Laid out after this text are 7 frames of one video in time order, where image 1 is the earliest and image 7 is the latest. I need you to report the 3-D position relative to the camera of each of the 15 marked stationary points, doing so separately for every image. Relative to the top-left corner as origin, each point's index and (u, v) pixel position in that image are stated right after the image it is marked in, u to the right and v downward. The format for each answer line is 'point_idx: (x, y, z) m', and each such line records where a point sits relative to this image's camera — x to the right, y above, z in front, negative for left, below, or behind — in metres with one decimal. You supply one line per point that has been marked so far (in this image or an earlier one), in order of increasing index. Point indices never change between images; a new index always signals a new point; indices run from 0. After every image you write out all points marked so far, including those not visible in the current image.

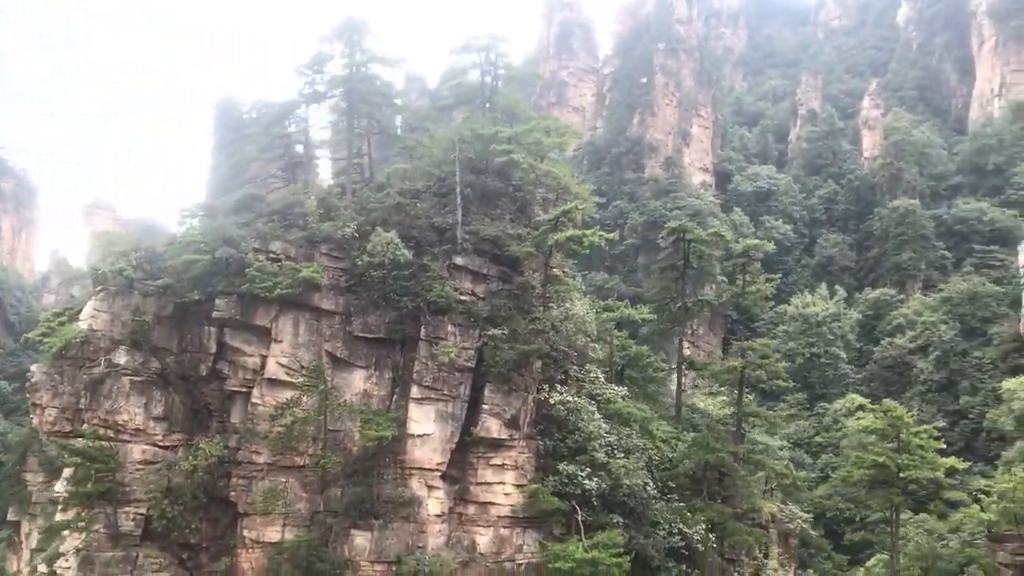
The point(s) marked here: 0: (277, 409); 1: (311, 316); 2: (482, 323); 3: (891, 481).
0: (-3.3, -1.7, +14.0) m
1: (-2.9, -0.4, +14.2) m
2: (-0.4, -0.5, +14.9) m
3: (+6.5, -3.3, +16.9) m
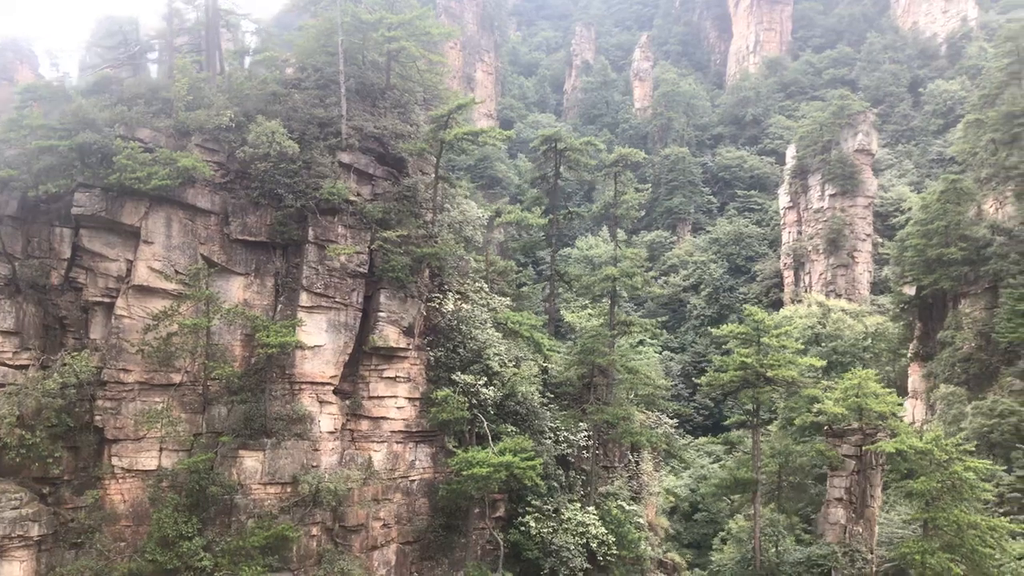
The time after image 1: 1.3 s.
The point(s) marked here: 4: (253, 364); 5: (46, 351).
0: (-4.5, -0.4, +12.3) m
1: (-4.2, +1.0, +12.6) m
2: (-1.9, +0.9, +13.9) m
3: (+4.3, -1.7, +17.5) m
4: (-3.5, -1.1, +13.1) m
5: (-6.0, -0.7, +11.5) m
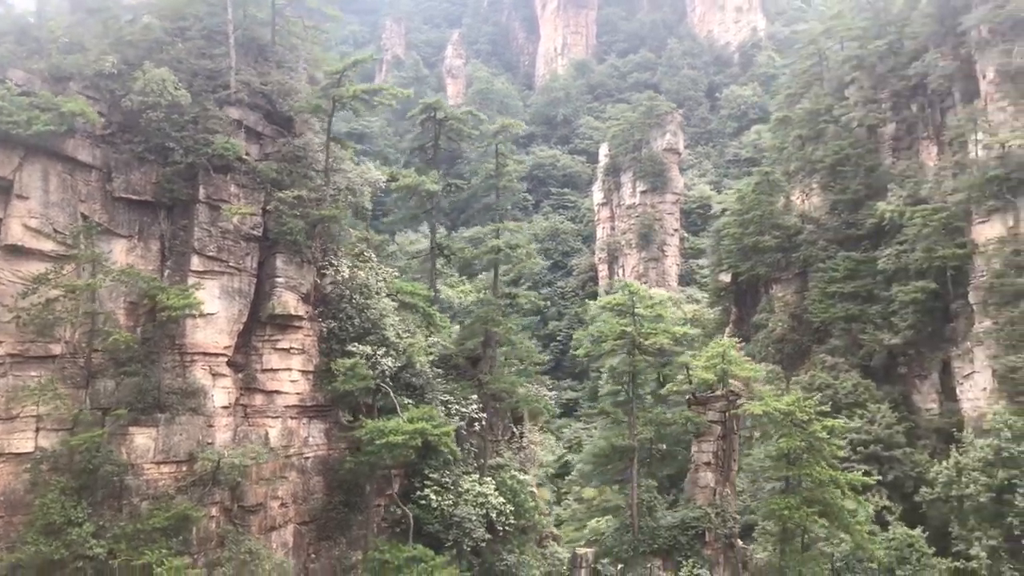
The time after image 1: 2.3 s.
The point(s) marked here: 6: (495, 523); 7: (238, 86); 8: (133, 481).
0: (-5.4, 0.0, +11.0) m
1: (-5.2, +1.4, +11.3) m
2: (-3.2, +1.4, +13.1) m
3: (+2.2, -1.1, +17.9) m
4: (-4.6, -0.6, +12.0) m
5: (-6.7, -0.3, +9.9) m
6: (-0.3, -3.6, +14.8) m
7: (-3.6, +2.7, +12.9) m
8: (-4.4, -2.3, +11.4) m
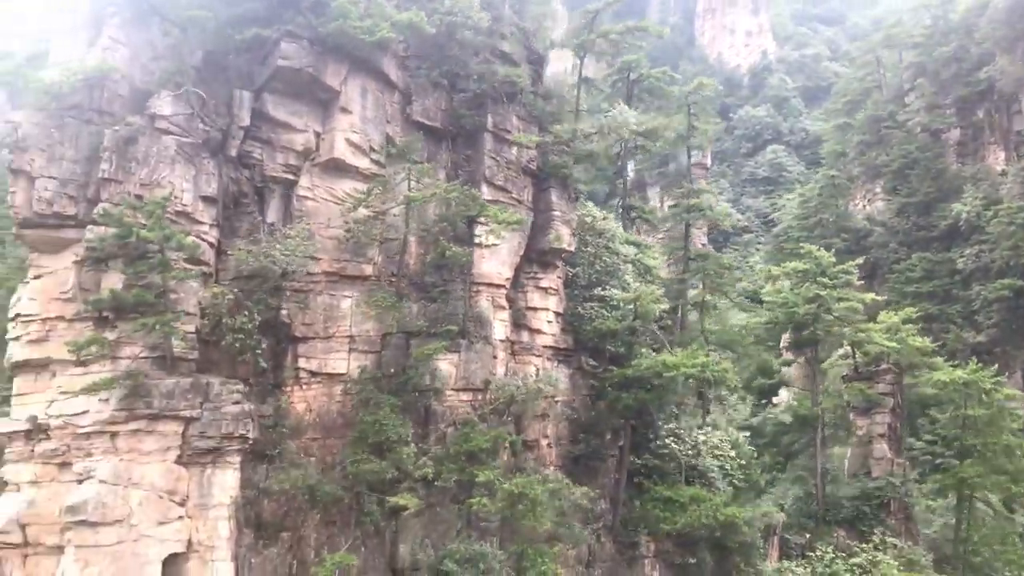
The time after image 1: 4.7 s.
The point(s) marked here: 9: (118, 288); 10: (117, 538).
0: (-1.8, +1.0, +10.8) m
1: (-1.5, +2.3, +11.1) m
2: (+0.4, +2.2, +12.9) m
3: (+5.7, -0.5, +17.7) m
4: (-1.0, +0.3, +11.8) m
5: (-3.1, +0.6, +9.6) m
6: (+3.3, -2.8, +14.5) m
7: (0.0, +3.5, +12.7) m
8: (-0.8, -1.4, +11.1) m
9: (-3.7, 0.0, +9.2) m
10: (-3.6, -2.3, +8.8) m
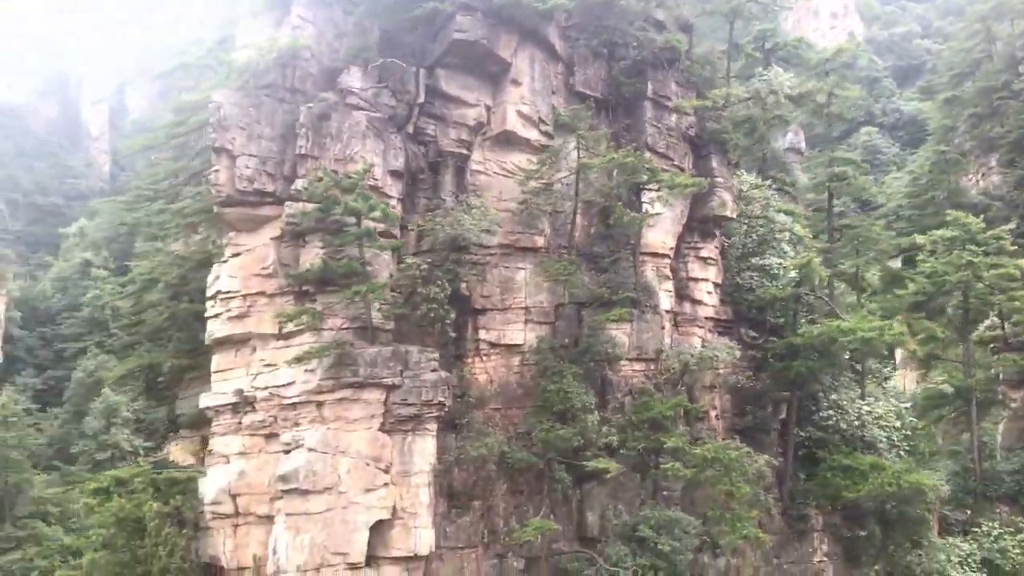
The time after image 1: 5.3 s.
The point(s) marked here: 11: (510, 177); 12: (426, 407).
0: (+0.1, +1.3, +10.8) m
1: (+0.3, +2.6, +11.2) m
2: (+2.4, +2.6, +12.8) m
3: (+8.2, +0.1, +17.1) m
4: (+1.0, +0.6, +11.7) m
5: (-1.3, +0.9, +9.8) m
6: (+5.6, -2.3, +14.1) m
7: (+1.9, +3.9, +12.6) m
8: (+1.2, -1.0, +11.0) m
9: (-1.8, +0.3, +9.3) m
10: (-1.7, -2.0, +9.0) m
11: (0.0, +1.2, +10.9) m
12: (-0.8, -1.2, +9.4) m
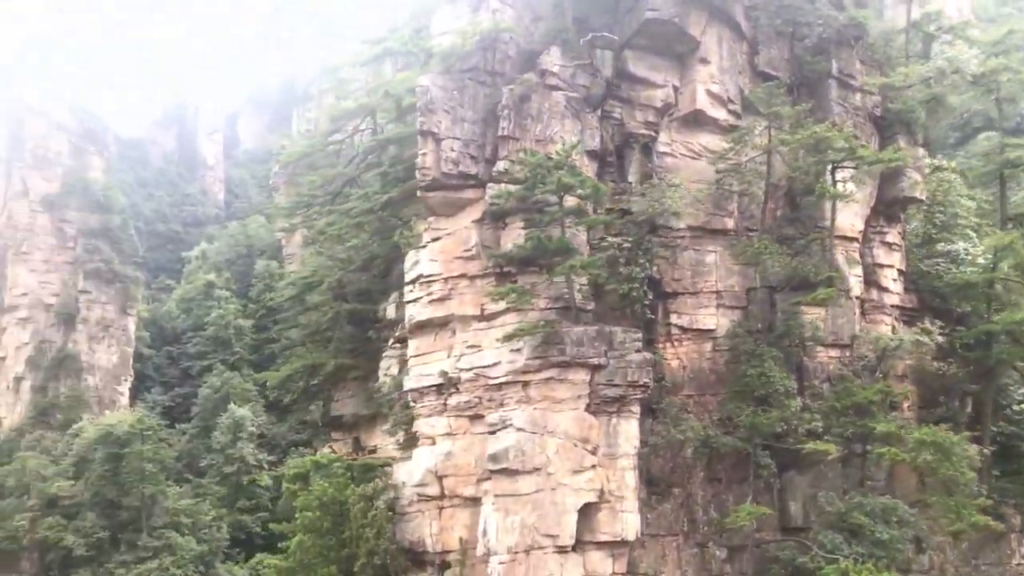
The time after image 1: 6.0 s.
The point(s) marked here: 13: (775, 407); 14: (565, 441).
0: (+2.2, +1.5, +10.6) m
1: (+2.4, +2.8, +10.9) m
2: (+4.6, +2.8, +12.3) m
3: (+10.8, +0.3, +16.0) m
4: (+3.2, +0.8, +11.4) m
5: (+0.7, +1.1, +9.7) m
6: (+8.0, -2.1, +13.3) m
7: (+4.1, +4.1, +12.3) m
8: (+3.3, -0.8, +10.6) m
9: (+0.1, +0.4, +9.3) m
10: (+0.2, -1.8, +8.9) m
11: (+2.1, +1.4, +10.7) m
12: (+1.1, -1.0, +9.2) m
13: (+2.7, -1.2, +9.9) m
14: (+0.5, -1.4, +9.0) m
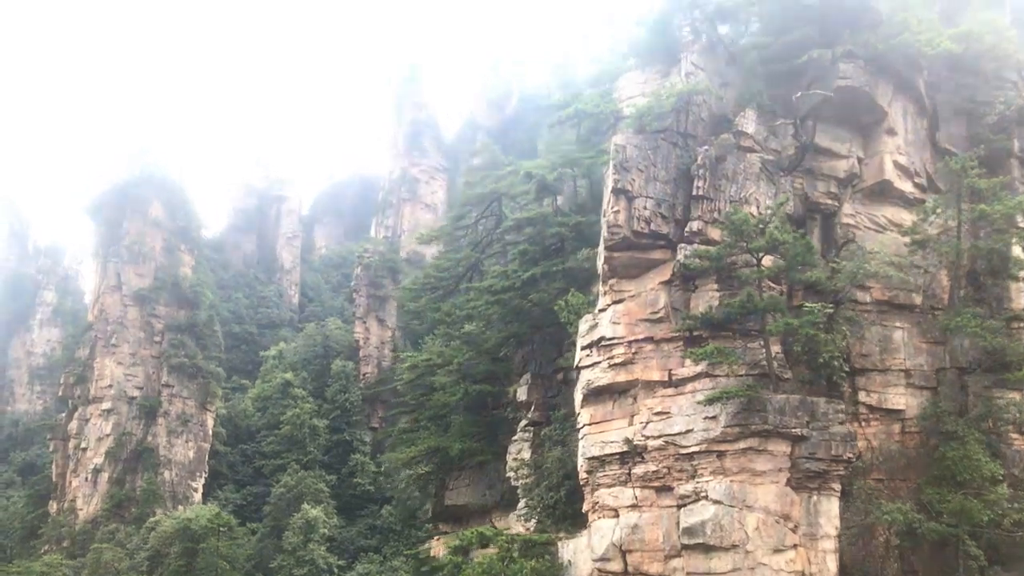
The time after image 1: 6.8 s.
0: (+4.0, +0.6, +10.2) m
1: (+4.4, +1.9, +10.7) m
2: (+6.6, +1.7, +11.9) m
3: (+13.0, -1.4, +14.9) m
4: (+5.1, -0.1, +10.9) m
5: (+2.5, +0.4, +9.3) m
6: (+9.9, -3.3, +12.0) m
7: (+6.2, +3.0, +12.0) m
8: (+5.1, -1.6, +9.9) m
9: (+1.9, -0.2, +8.9) m
10: (+1.9, -2.3, +8.3) m
11: (+3.9, +0.6, +10.3) m
12: (+2.8, -1.5, +8.6) m
13: (+4.5, -1.9, +9.2) m
14: (+2.2, -2.0, +8.4) m
